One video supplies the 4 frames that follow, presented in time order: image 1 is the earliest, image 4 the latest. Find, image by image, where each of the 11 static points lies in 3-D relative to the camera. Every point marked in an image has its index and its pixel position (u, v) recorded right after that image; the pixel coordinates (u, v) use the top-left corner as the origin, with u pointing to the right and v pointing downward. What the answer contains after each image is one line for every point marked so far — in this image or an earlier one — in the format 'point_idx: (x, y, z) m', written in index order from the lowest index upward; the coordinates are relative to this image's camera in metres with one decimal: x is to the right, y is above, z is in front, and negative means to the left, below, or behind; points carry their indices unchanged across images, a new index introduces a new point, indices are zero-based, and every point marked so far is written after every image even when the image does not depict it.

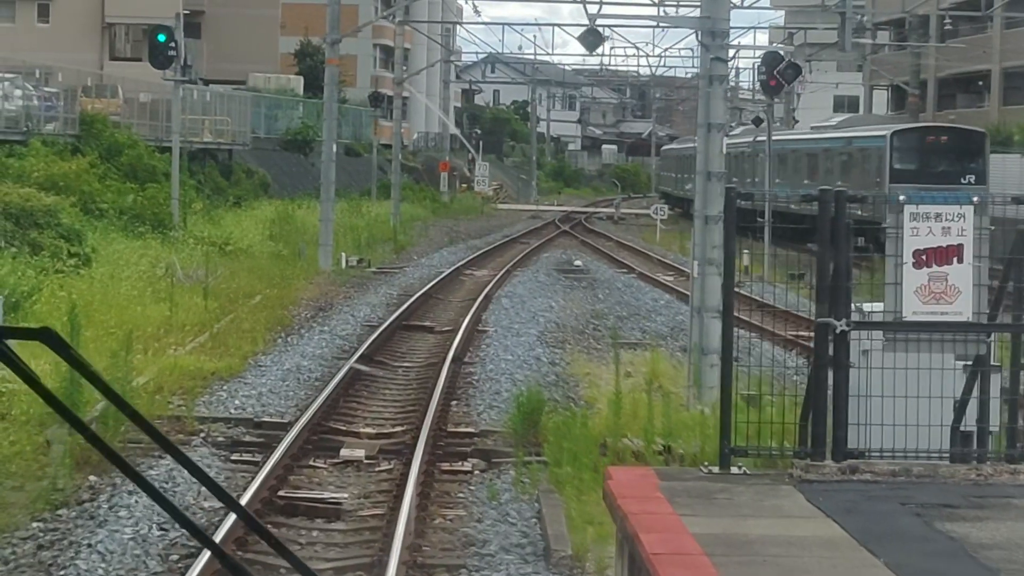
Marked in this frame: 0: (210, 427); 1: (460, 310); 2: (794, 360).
0: (-1.3, -0.6, +9.4) m
1: (-0.4, -0.2, +17.4) m
2: (+1.6, -0.4, +12.8) m
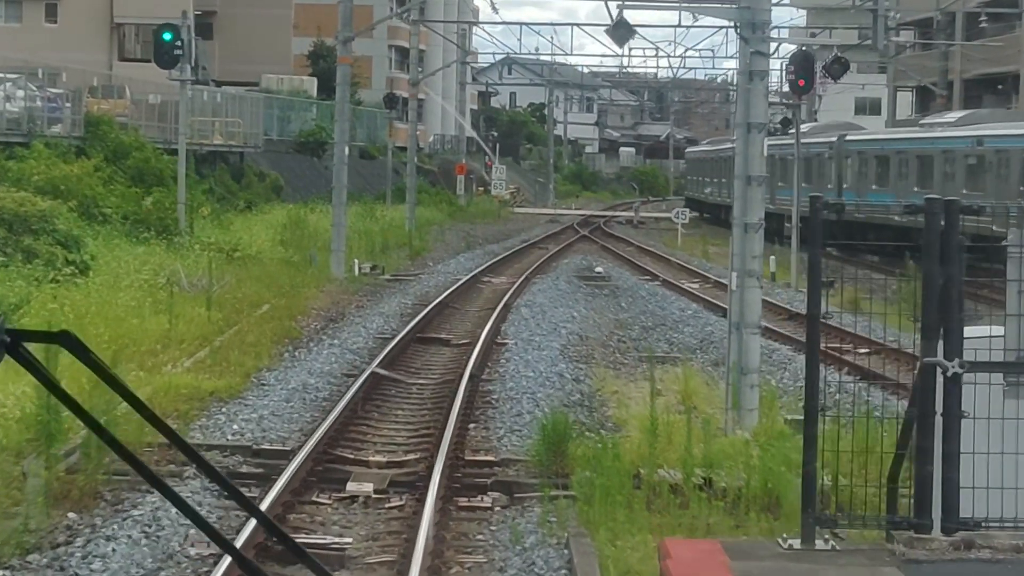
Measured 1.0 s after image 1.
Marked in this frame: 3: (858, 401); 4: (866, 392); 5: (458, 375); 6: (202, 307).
0: (-1.2, -0.7, +8.6) m
1: (-0.3, -0.2, +16.6) m
2: (+1.8, -0.5, +12.0) m
3: (+1.7, -0.6, +10.7) m
4: (+1.8, -0.5, +11.2) m
5: (-0.3, -0.5, +12.2) m
6: (-2.1, -0.1, +15.1) m
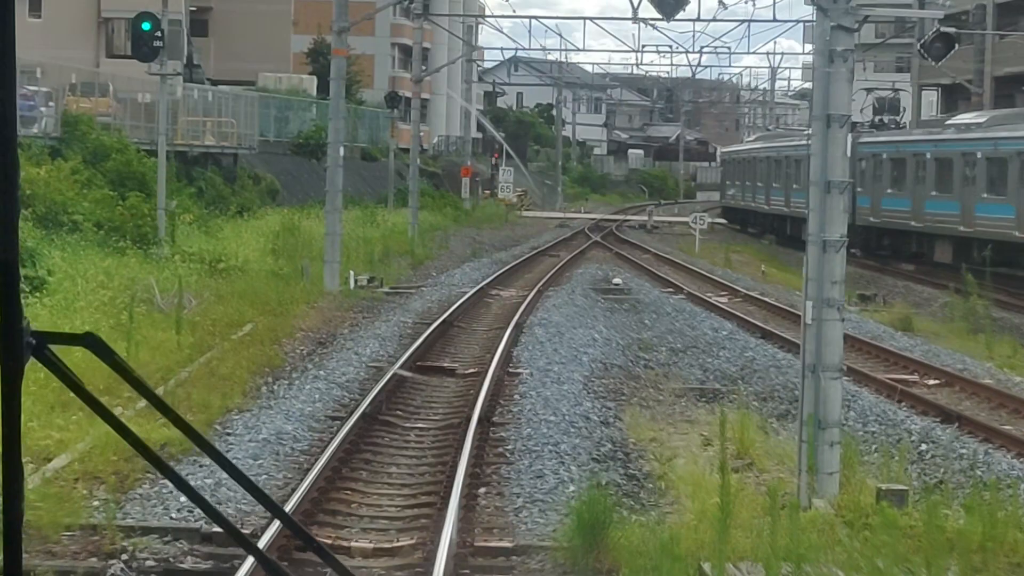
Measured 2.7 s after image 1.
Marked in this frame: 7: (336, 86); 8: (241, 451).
0: (-1.1, -0.8, +6.6) m
1: (-0.2, -0.4, +14.7) m
2: (+1.8, -0.6, +10.0) m
3: (+1.8, -0.7, +8.8) m
4: (+1.9, -0.7, +9.3) m
5: (-0.2, -0.6, +10.3) m
6: (-2.1, -0.3, +13.2) m
7: (-1.5, +1.8, +19.3) m
8: (-1.1, -0.6, +8.6) m
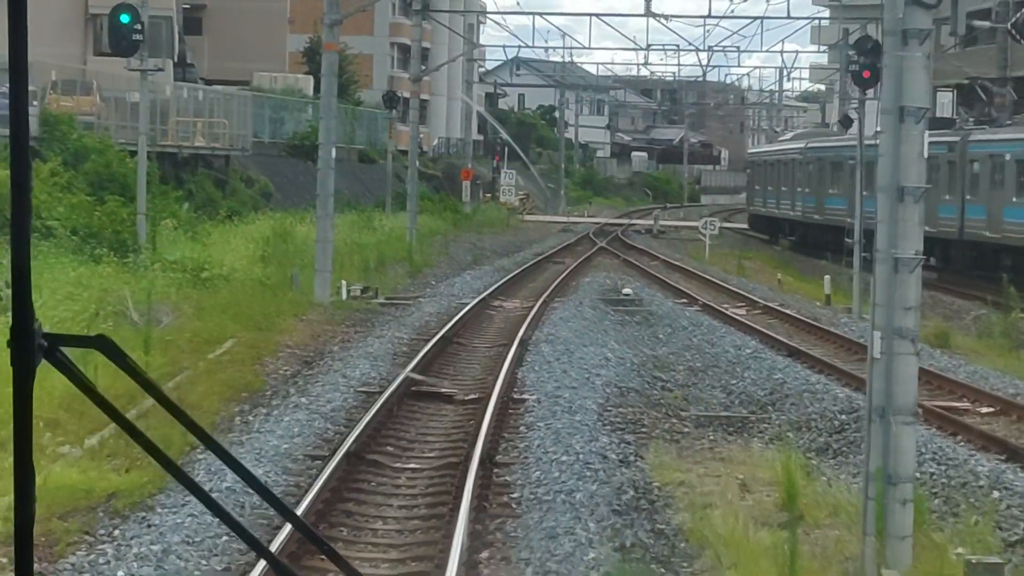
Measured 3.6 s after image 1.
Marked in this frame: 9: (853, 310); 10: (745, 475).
0: (-1.1, -0.8, +5.4) m
1: (-0.1, -0.5, +13.4) m
2: (+1.9, -0.7, +8.8) m
3: (+1.8, -0.8, +7.5) m
4: (+1.9, -0.7, +8.0) m
5: (-0.2, -0.7, +9.0) m
6: (-2.0, -0.3, +11.9) m
7: (-1.5, +1.7, +18.1) m
8: (-1.0, -0.7, +7.3) m
9: (+2.8, -0.2, +18.3) m
10: (+0.9, -0.7, +8.6) m
